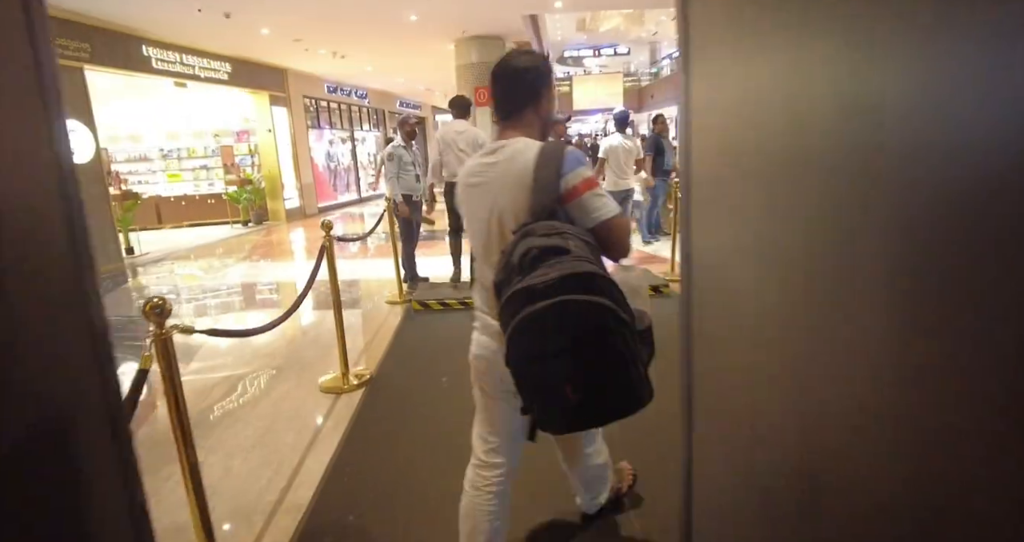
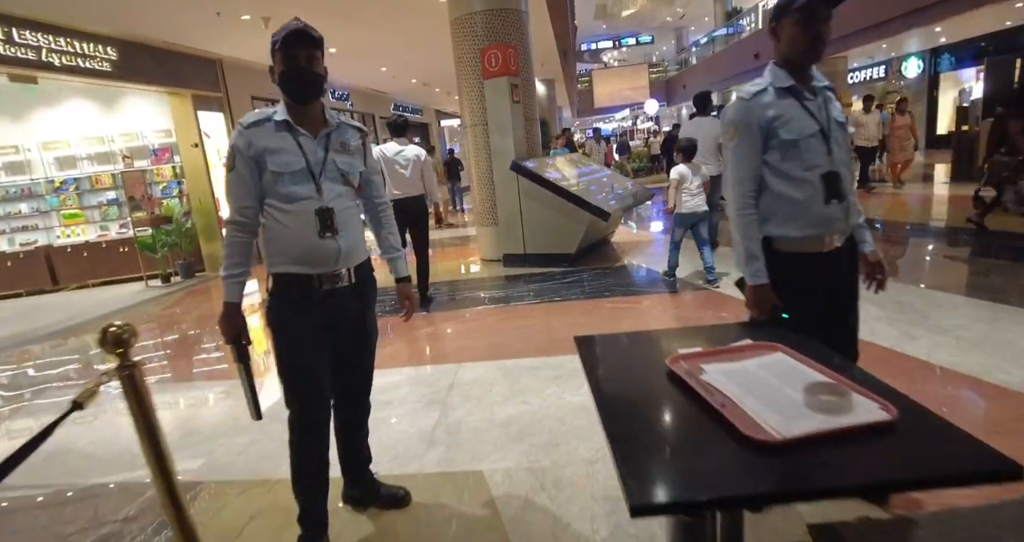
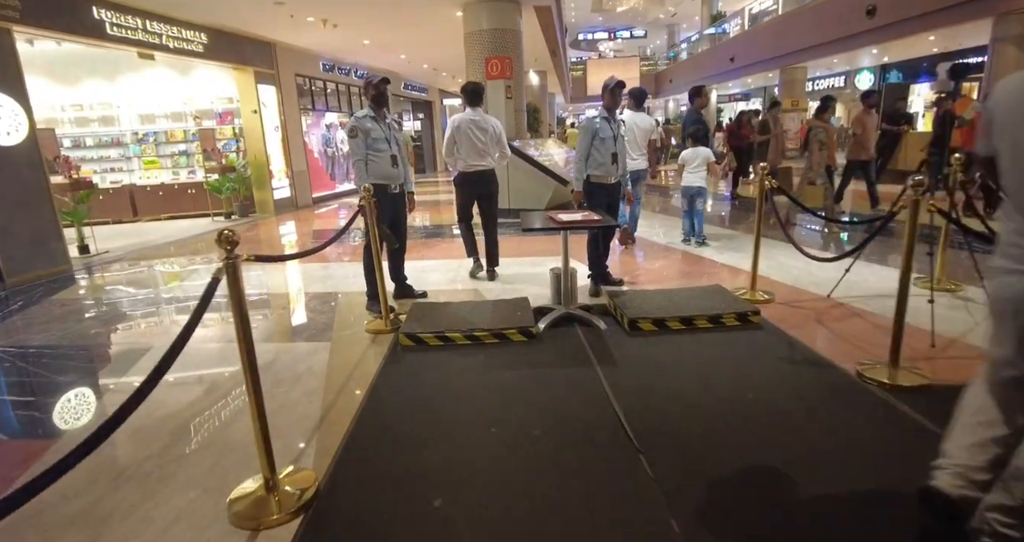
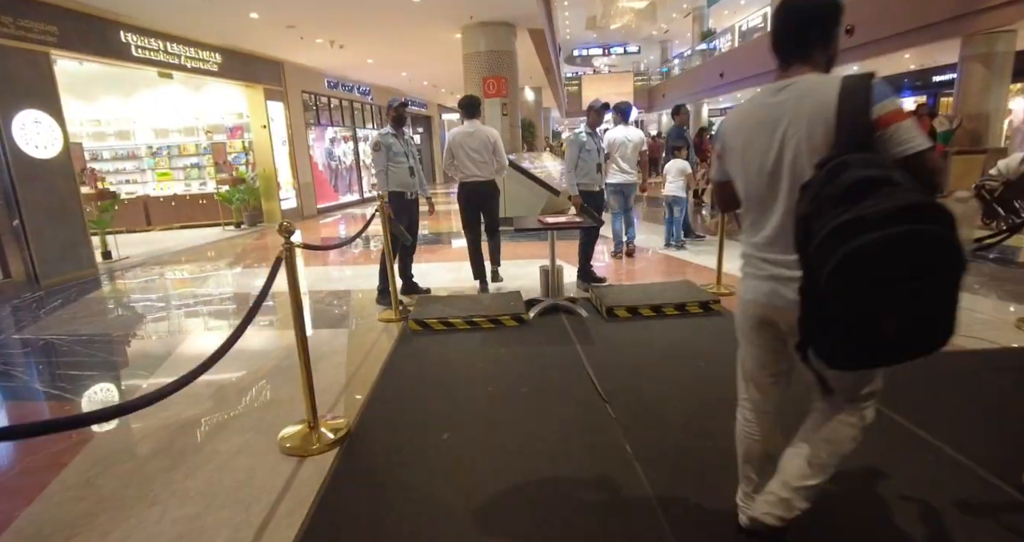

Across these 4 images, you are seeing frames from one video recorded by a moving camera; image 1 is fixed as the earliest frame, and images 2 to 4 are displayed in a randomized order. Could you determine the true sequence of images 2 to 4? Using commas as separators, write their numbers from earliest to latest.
4, 3, 2
